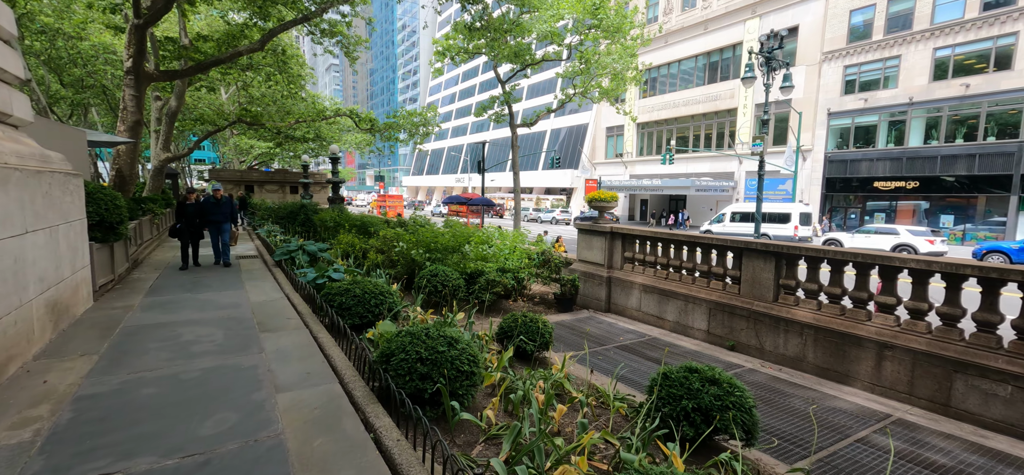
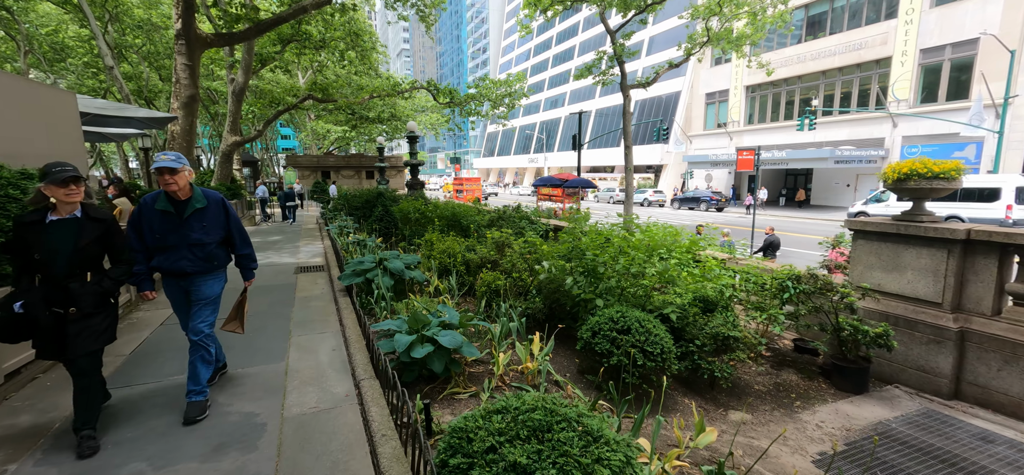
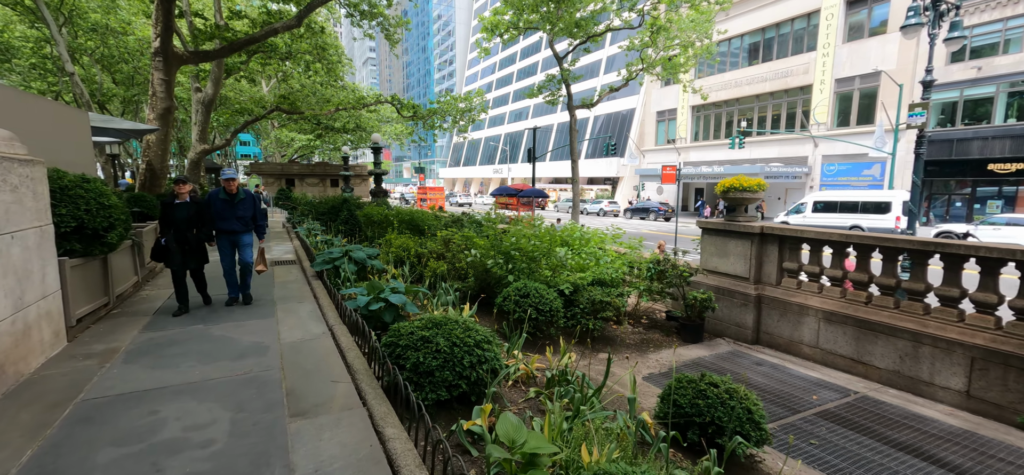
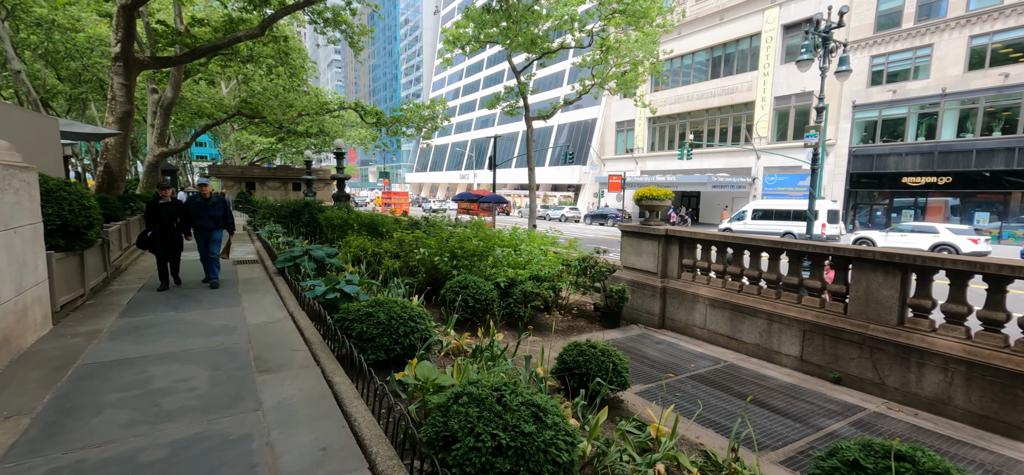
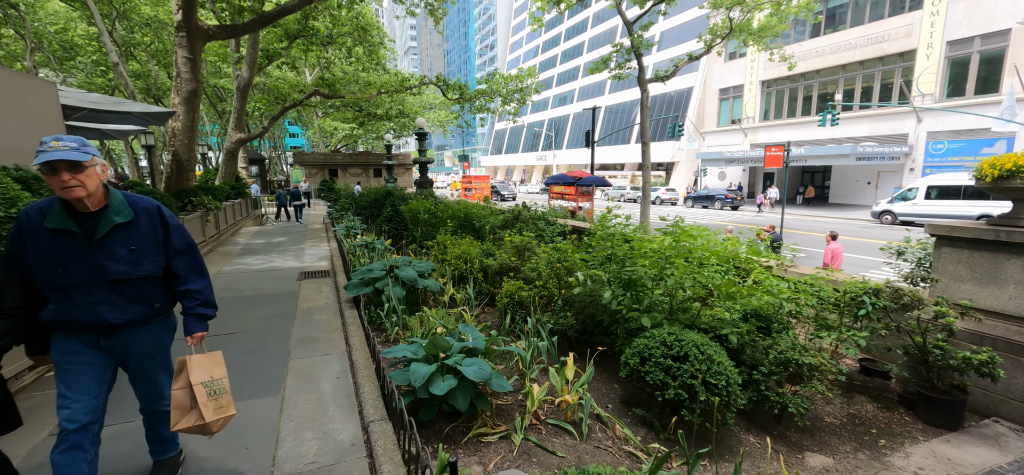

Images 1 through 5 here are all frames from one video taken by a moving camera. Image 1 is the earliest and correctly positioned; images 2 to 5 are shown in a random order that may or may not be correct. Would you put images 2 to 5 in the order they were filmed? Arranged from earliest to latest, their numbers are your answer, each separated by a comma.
4, 3, 2, 5
